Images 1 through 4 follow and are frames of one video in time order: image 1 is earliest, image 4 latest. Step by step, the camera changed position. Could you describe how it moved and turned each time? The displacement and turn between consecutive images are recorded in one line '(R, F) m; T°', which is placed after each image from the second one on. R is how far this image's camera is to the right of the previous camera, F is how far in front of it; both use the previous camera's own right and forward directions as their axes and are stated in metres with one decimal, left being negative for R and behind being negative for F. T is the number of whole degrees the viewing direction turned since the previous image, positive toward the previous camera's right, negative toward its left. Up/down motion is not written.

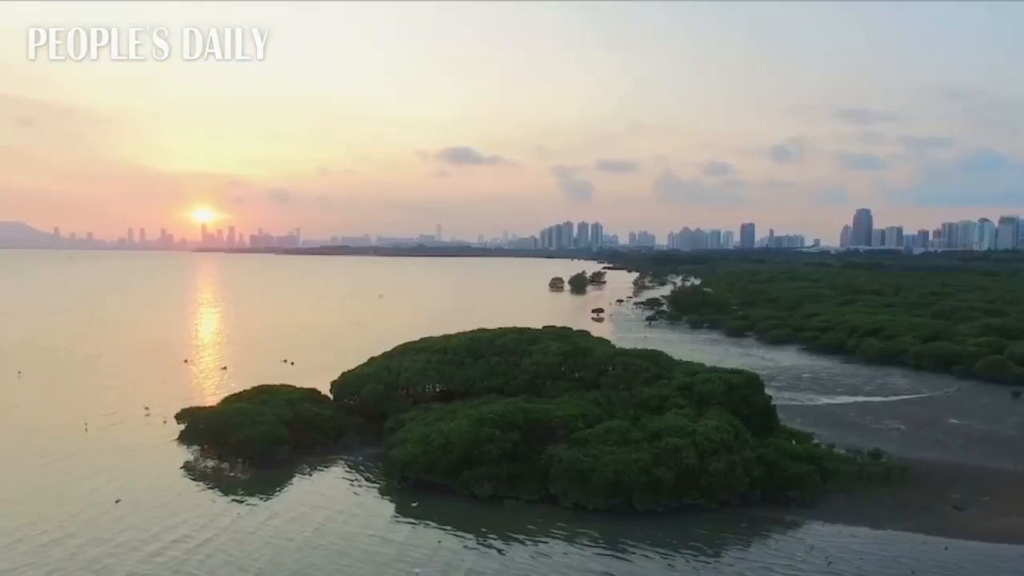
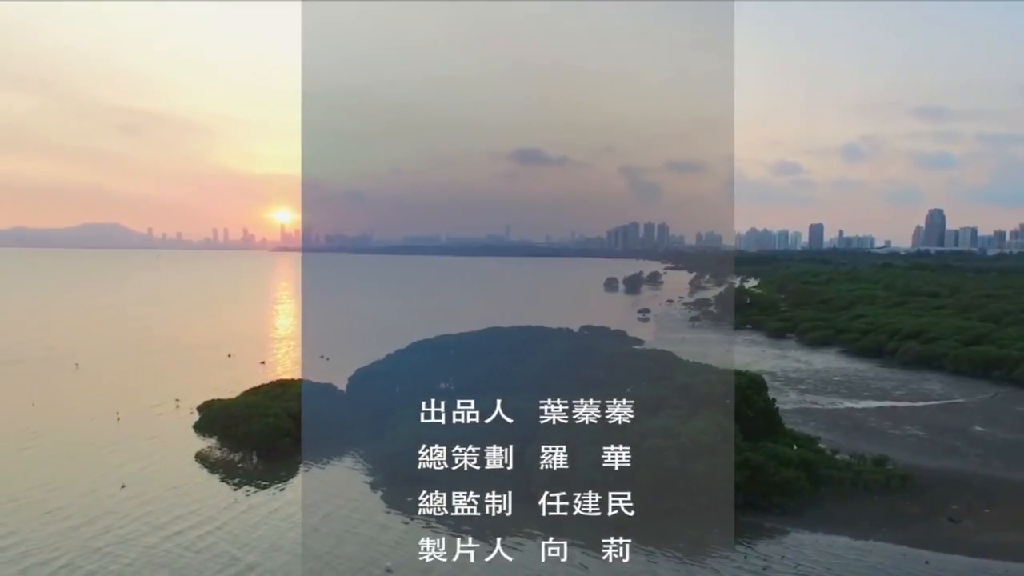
(+1.6, +0.3) m; -4°
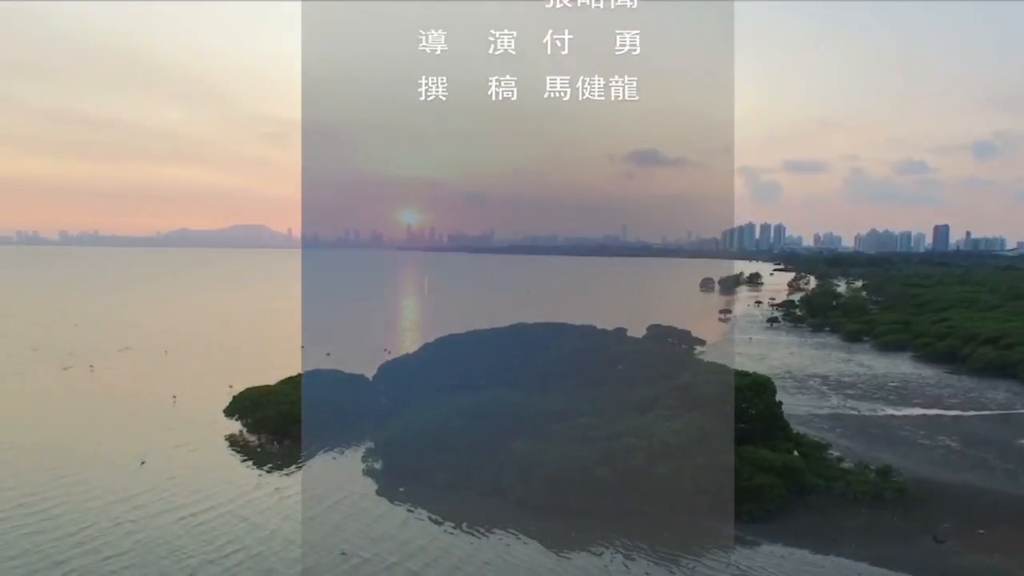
(+2.6, +0.5) m; -7°
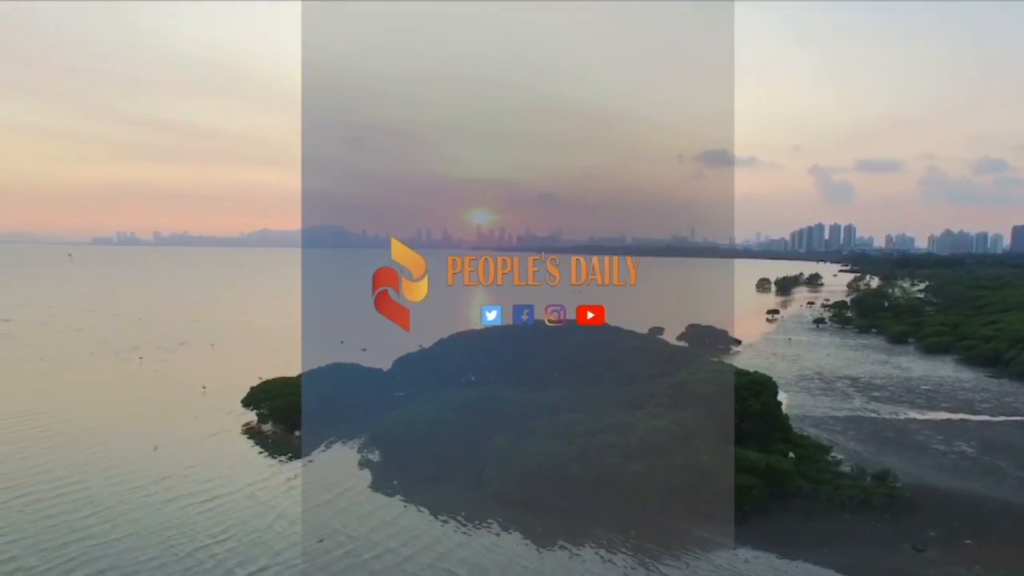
(+1.5, +0.2) m; -4°
